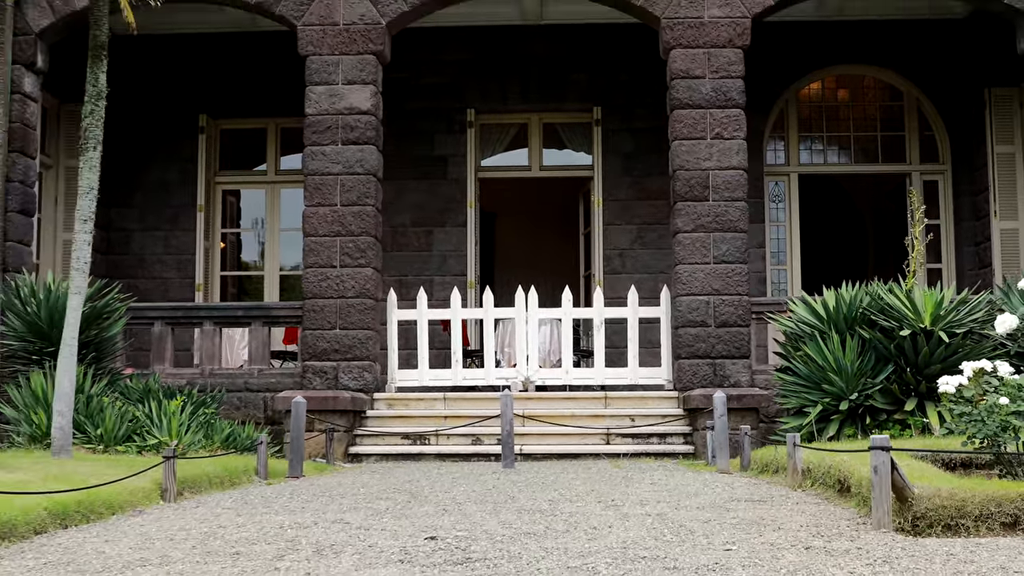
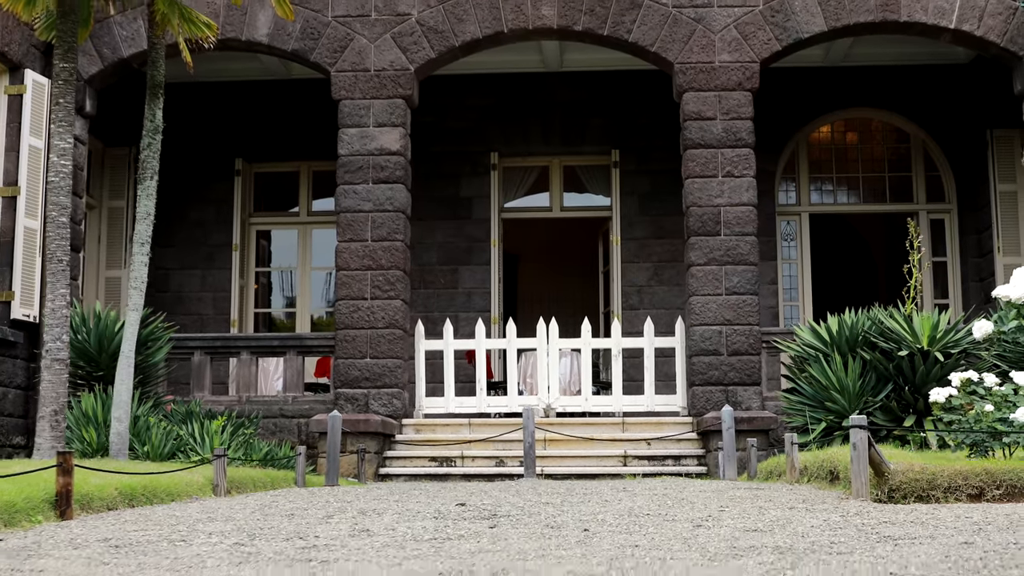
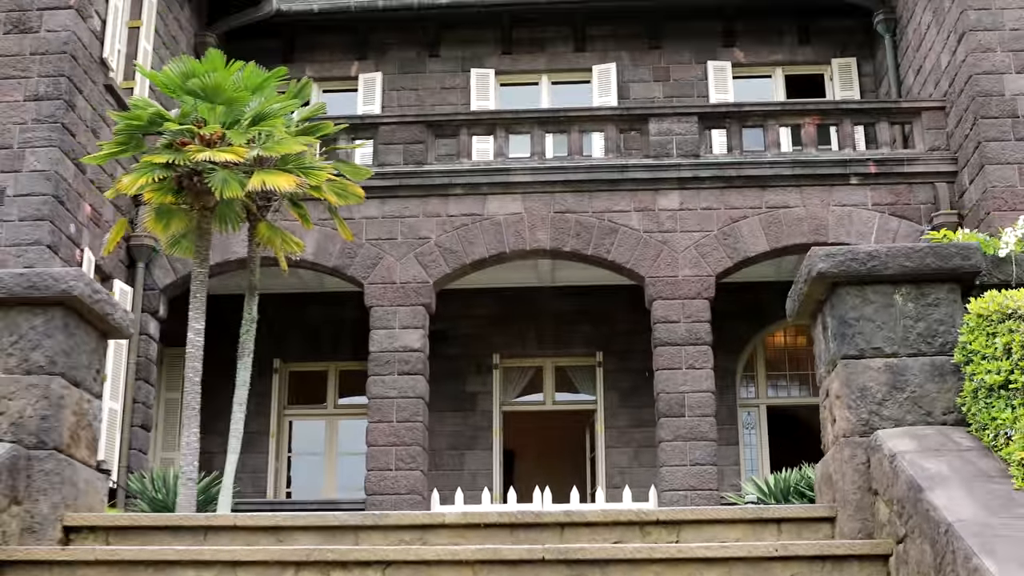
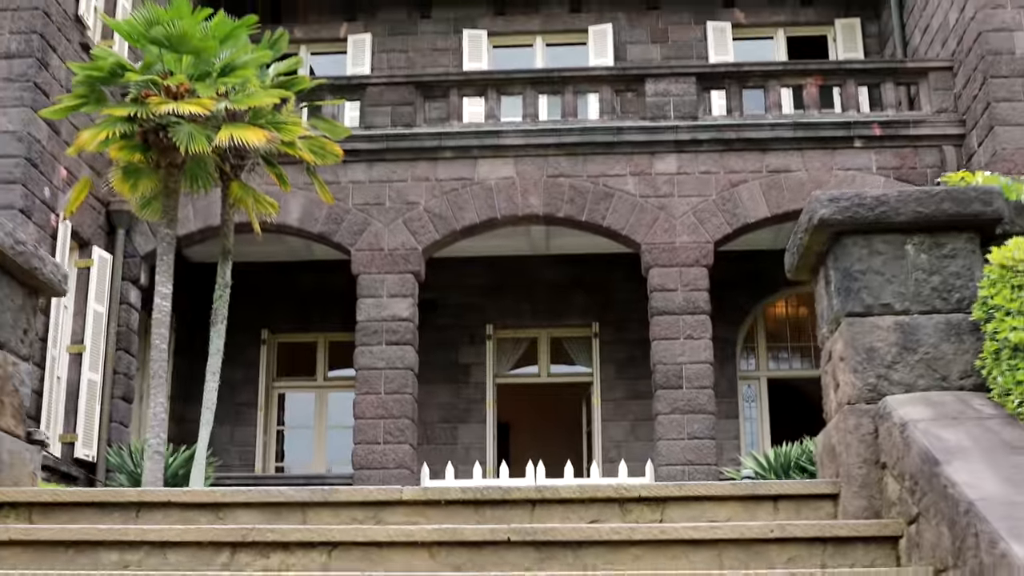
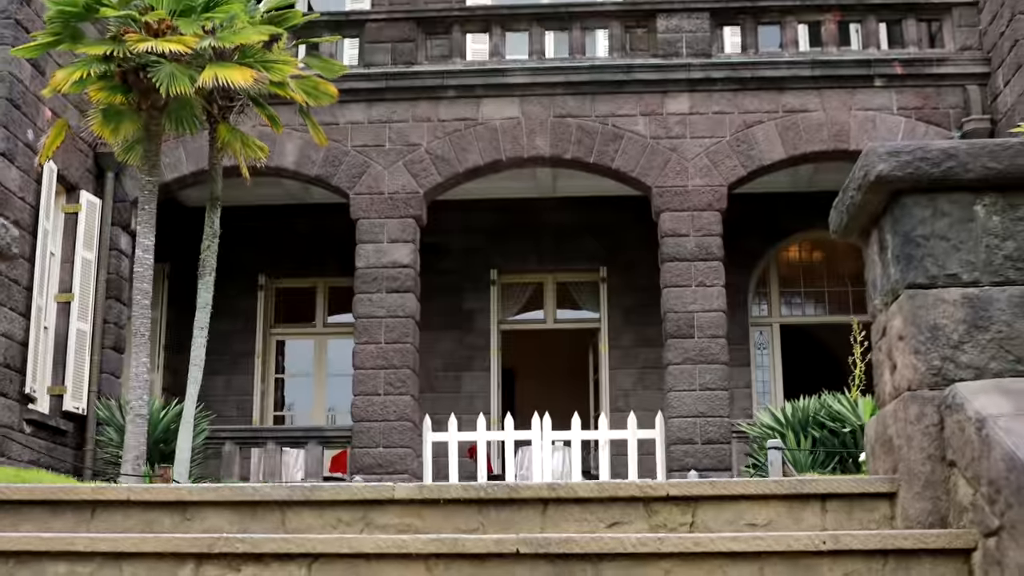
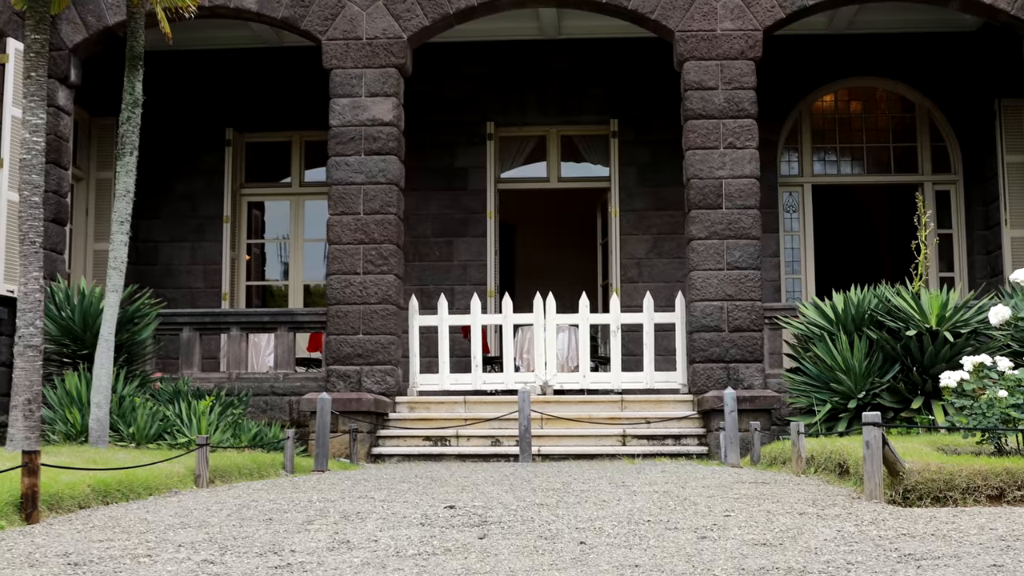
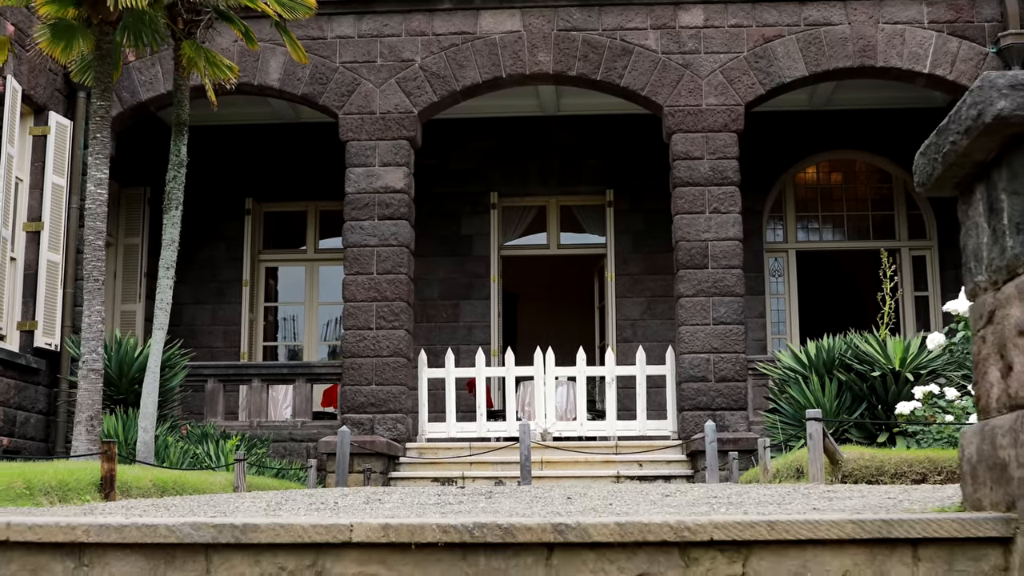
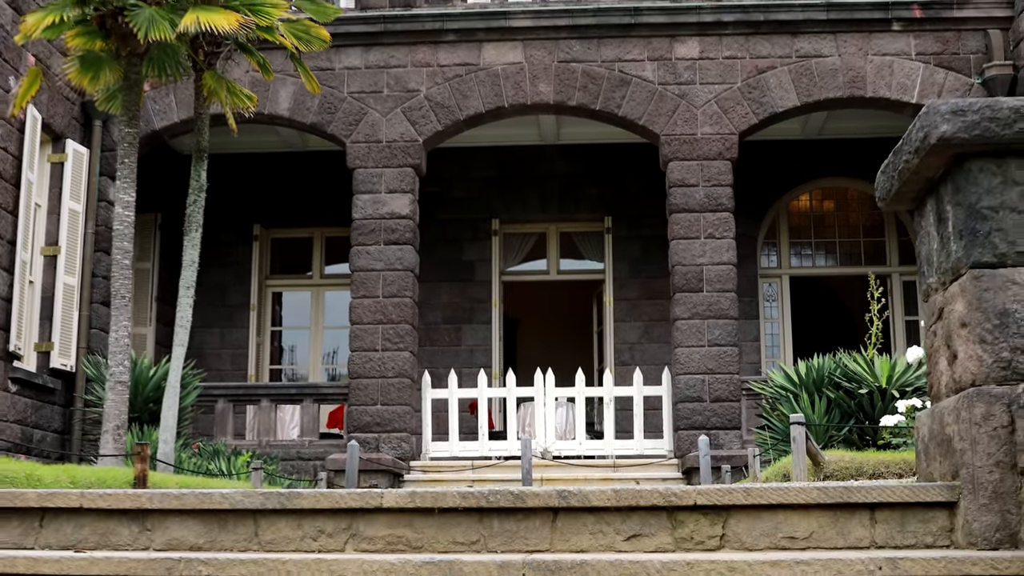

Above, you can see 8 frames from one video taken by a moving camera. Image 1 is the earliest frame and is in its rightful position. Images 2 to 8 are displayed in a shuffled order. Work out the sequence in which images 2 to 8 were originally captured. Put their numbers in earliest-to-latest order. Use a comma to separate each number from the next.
6, 2, 7, 8, 5, 4, 3
